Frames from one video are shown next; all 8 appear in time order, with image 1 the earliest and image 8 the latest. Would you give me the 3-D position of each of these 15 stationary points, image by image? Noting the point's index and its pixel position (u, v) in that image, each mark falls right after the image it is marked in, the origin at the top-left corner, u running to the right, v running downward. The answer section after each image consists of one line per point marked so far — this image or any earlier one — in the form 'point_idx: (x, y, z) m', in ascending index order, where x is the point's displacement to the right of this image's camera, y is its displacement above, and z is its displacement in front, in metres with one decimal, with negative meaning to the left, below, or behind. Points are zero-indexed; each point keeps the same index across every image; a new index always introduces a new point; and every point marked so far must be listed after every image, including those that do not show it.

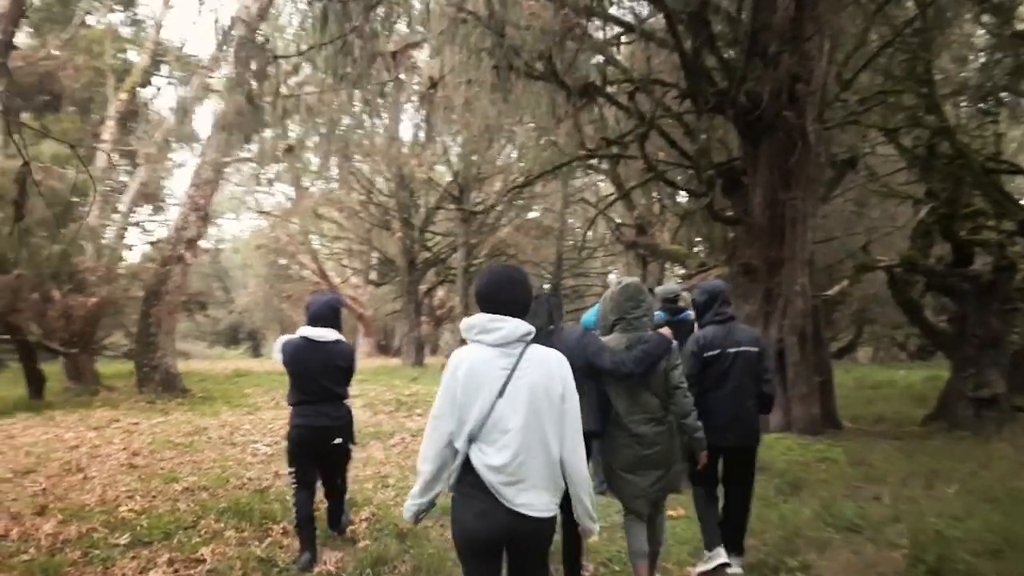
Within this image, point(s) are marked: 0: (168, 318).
0: (-7.5, -0.7, +15.6) m
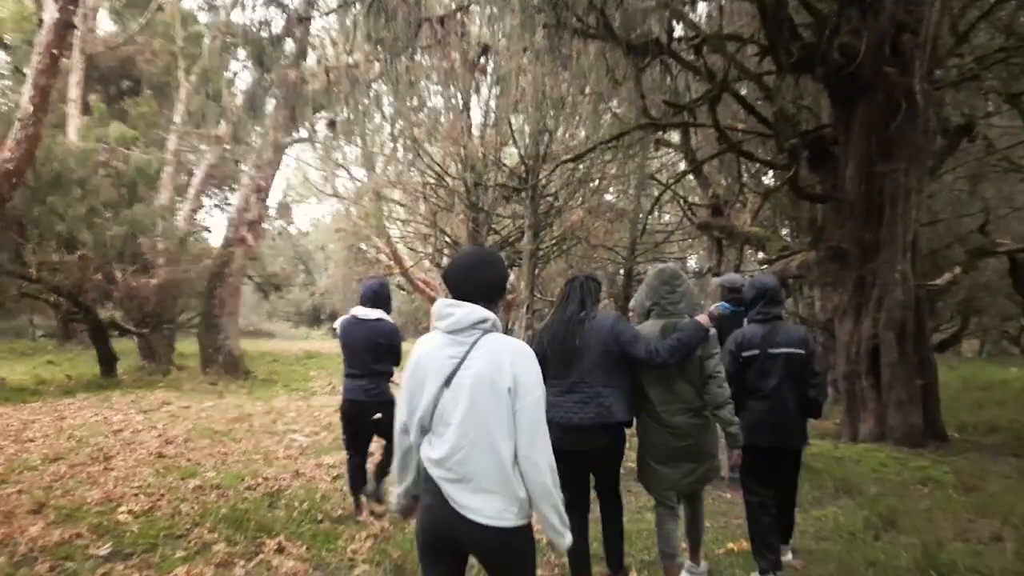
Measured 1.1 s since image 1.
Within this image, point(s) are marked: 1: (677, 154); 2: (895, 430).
0: (-6.2, -0.3, +15.6) m
1: (+3.8, +3.1, +16.5) m
2: (+4.2, -1.6, +7.9) m
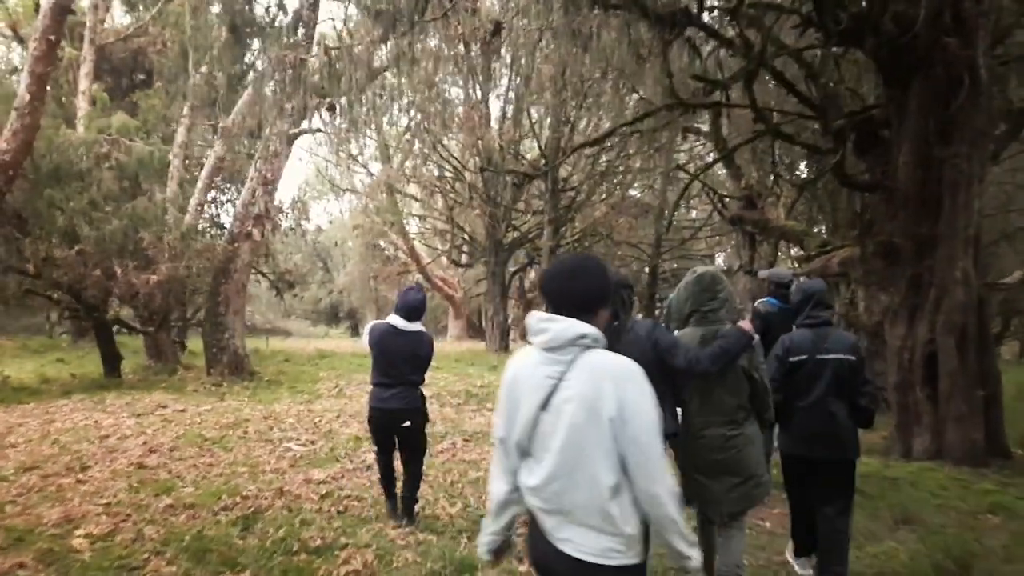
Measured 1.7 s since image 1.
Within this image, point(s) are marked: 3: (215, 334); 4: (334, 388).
0: (-5.8, -0.2, +15.0) m
1: (+4.2, +3.1, +15.6) m
2: (+4.4, -1.6, +7.0) m
3: (-6.2, -1.0, +15.0) m
4: (-3.6, -2.0, +14.2) m
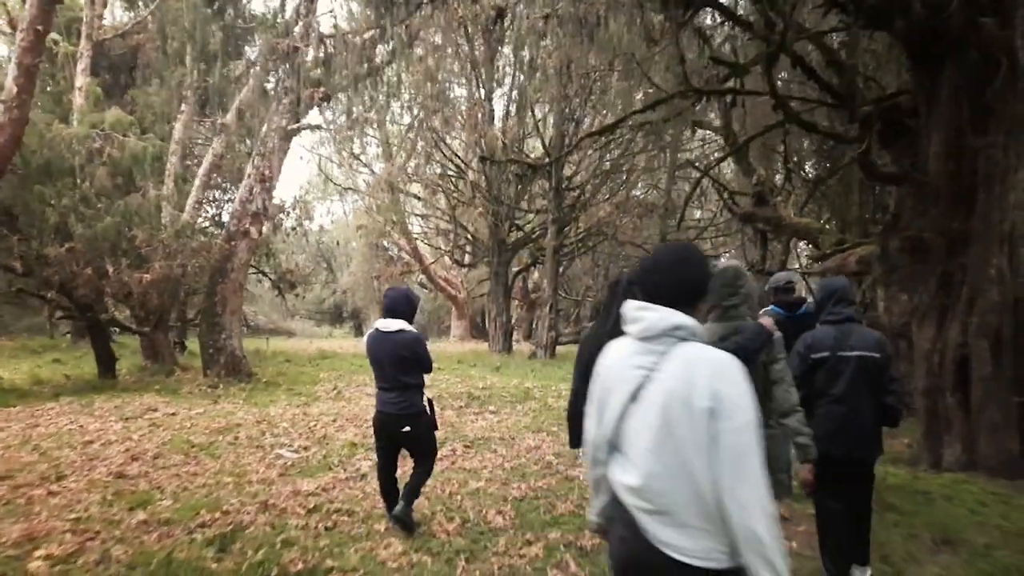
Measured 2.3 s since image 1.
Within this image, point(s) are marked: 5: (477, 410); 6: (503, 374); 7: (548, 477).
0: (-5.7, -0.2, +14.6) m
1: (+4.3, +3.1, +15.1) m
2: (+4.4, -1.6, +6.6) m
3: (-6.1, -1.0, +14.6) m
4: (-3.5, -2.0, +13.8) m
5: (-0.6, -2.1, +12.3) m
6: (-0.2, -2.0, +16.9) m
7: (+0.3, -1.8, +6.9) m
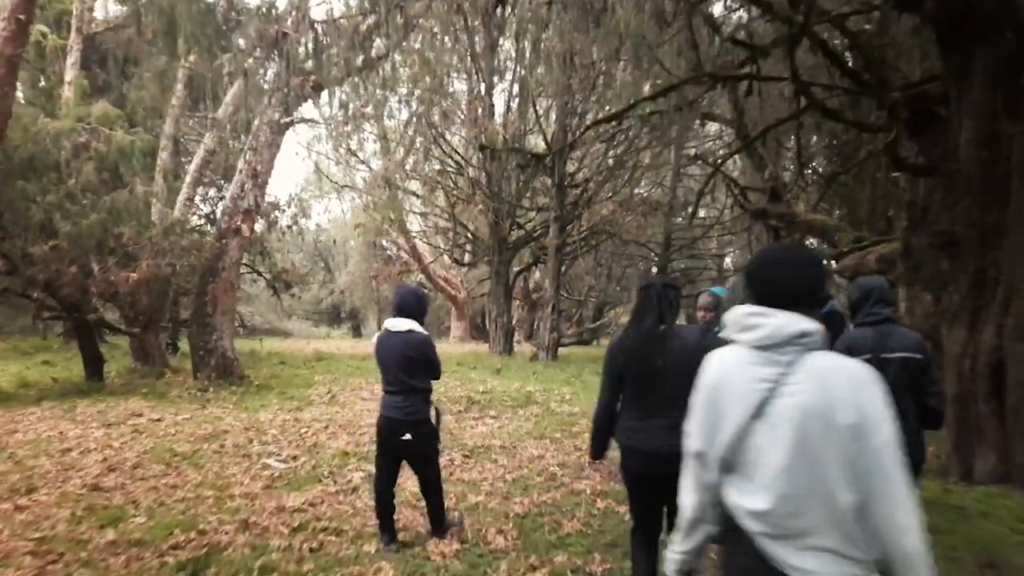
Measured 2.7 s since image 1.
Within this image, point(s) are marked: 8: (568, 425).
0: (-5.7, -0.2, +14.2) m
1: (+4.3, +3.1, +14.7) m
2: (+4.4, -1.6, +6.1) m
3: (-6.1, -1.0, +14.1) m
4: (-3.5, -2.0, +13.3) m
5: (-0.6, -2.1, +11.9) m
6: (-0.2, -2.0, +16.5) m
7: (+0.4, -1.8, +6.5) m
8: (+0.9, -2.2, +11.3) m
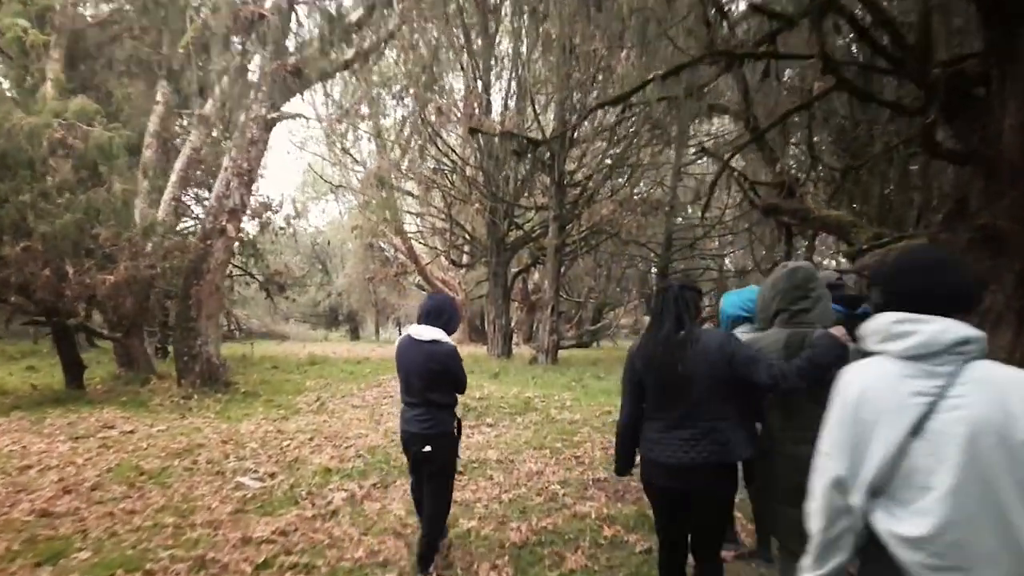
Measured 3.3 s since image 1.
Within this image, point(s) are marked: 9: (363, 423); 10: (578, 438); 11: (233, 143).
0: (-5.8, -0.2, +13.5) m
1: (+4.3, +3.1, +14.1) m
2: (+4.4, -1.5, +5.5) m
3: (-6.2, -1.0, +13.5) m
4: (-3.5, -2.0, +12.7) m
5: (-0.6, -2.1, +11.3) m
6: (-0.2, -2.1, +15.8) m
7: (+0.3, -1.8, +5.8) m
8: (+0.8, -2.2, +10.7) m
9: (-2.2, -2.0, +10.4) m
10: (+1.0, -2.2, +10.5) m
11: (-5.3, +2.8, +13.5) m
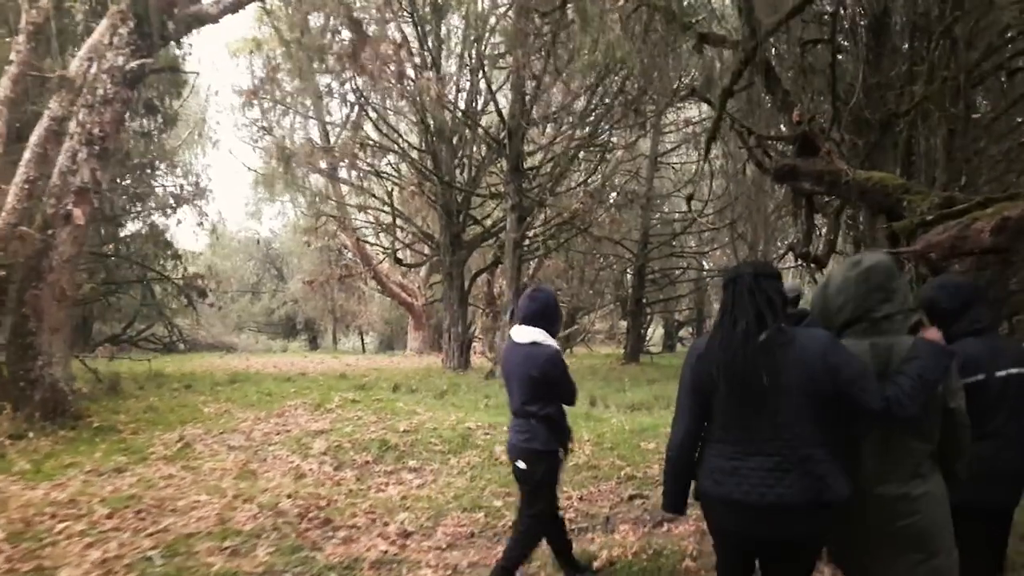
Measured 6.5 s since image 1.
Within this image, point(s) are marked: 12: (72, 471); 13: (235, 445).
0: (-6.7, -0.3, +10.4) m
1: (+3.3, +3.2, +11.3) m
2: (+3.7, -1.4, +2.7) m
3: (-7.1, -1.1, +10.3) m
4: (-4.4, -2.0, +9.6) m
5: (-1.5, -2.1, +8.3) m
6: (-1.2, -2.1, +12.9) m
7: (-0.3, -1.8, +2.9) m
8: (0.0, -2.2, +7.8) m
9: (-3.0, -2.0, +7.4) m
10: (+0.1, -2.1, +7.5) m
11: (-6.3, +2.7, +10.4) m
12: (-4.8, -2.0, +7.8) m
13: (-3.5, -1.9, +9.0) m
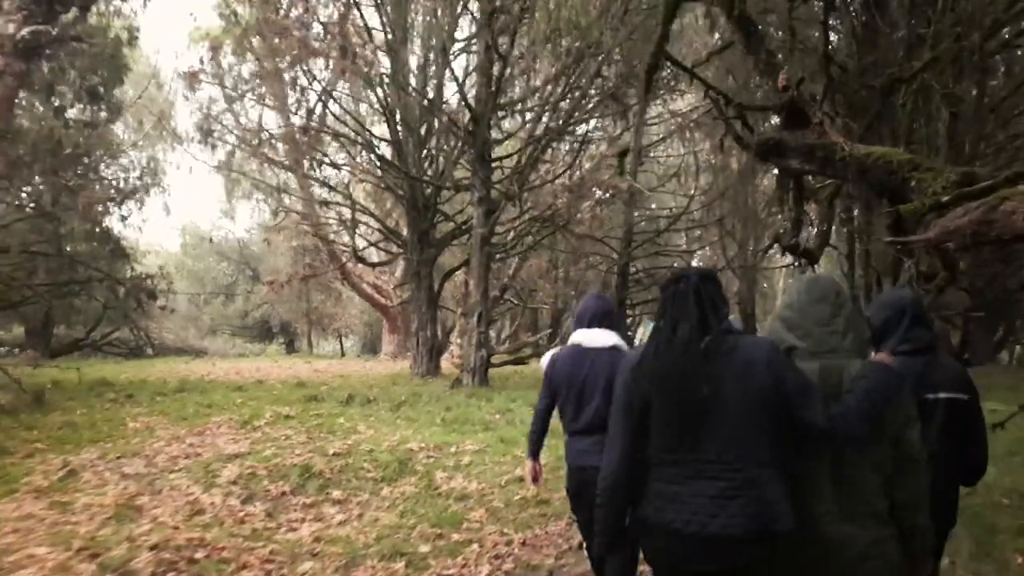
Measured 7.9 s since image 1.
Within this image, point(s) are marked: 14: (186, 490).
0: (-7.3, -0.3, +9.1) m
1: (+2.6, +3.1, +10.1) m
2: (+3.2, -1.4, +1.5) m
3: (-7.7, -1.1, +9.0) m
4: (-5.0, -2.0, +8.3) m
5: (-2.1, -2.1, +7.0) m
6: (-1.9, -2.1, +11.6) m
7: (-0.9, -1.7, +1.6) m
8: (-0.6, -2.2, +6.5) m
9: (-3.6, -2.0, +6.1) m
10: (-0.5, -2.2, +6.3) m
11: (-6.9, +2.7, +9.1) m
12: (-5.4, -2.0, +6.5) m
13: (-4.1, -2.0, +7.7) m
14: (-3.3, -2.0, +7.2) m
